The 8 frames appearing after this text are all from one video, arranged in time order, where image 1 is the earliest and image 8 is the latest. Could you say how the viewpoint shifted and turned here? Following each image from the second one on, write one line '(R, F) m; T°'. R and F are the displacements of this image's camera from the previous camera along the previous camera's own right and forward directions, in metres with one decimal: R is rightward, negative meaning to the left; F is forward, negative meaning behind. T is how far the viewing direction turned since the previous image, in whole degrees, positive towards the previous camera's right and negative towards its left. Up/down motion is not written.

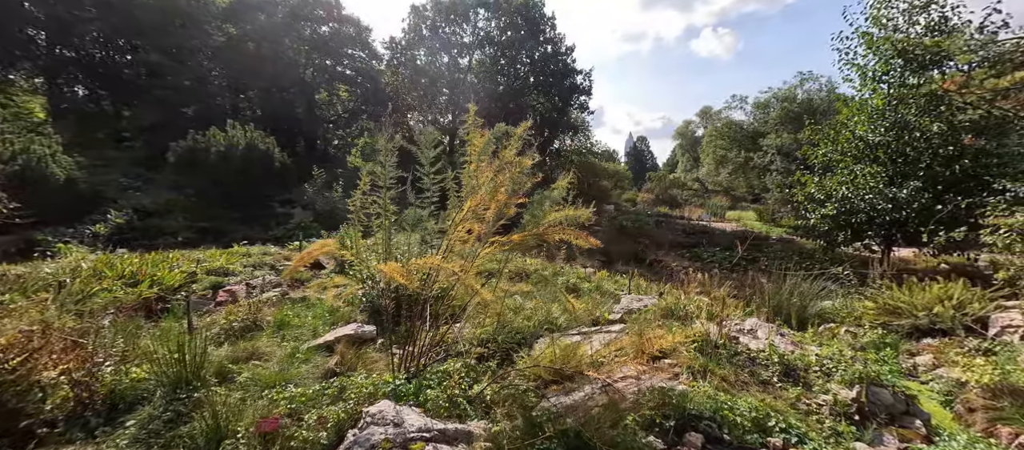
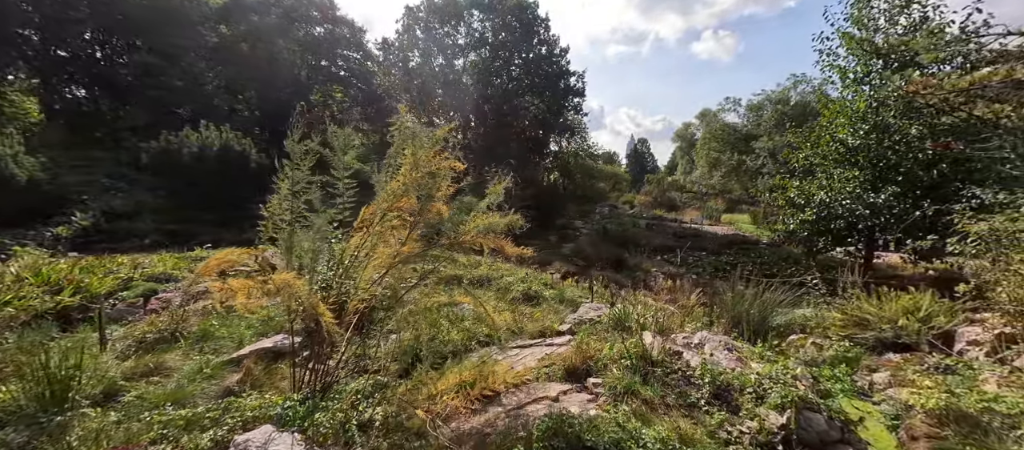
(+0.6, +0.2) m; 0°
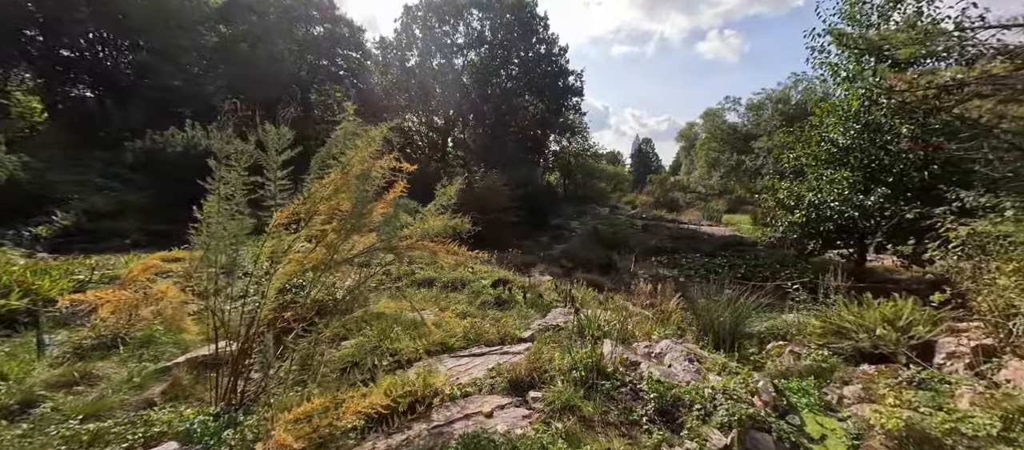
(+0.4, +0.2) m; -1°
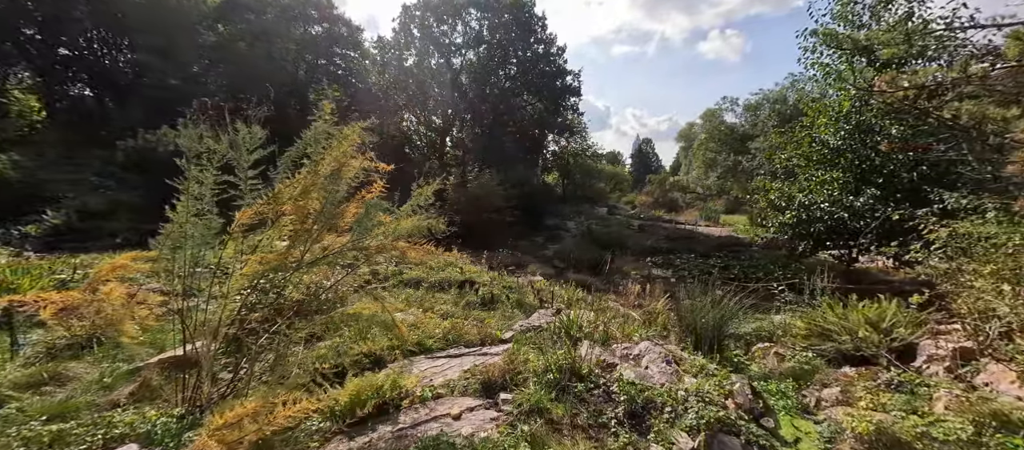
(+0.2, 0.0) m; 0°
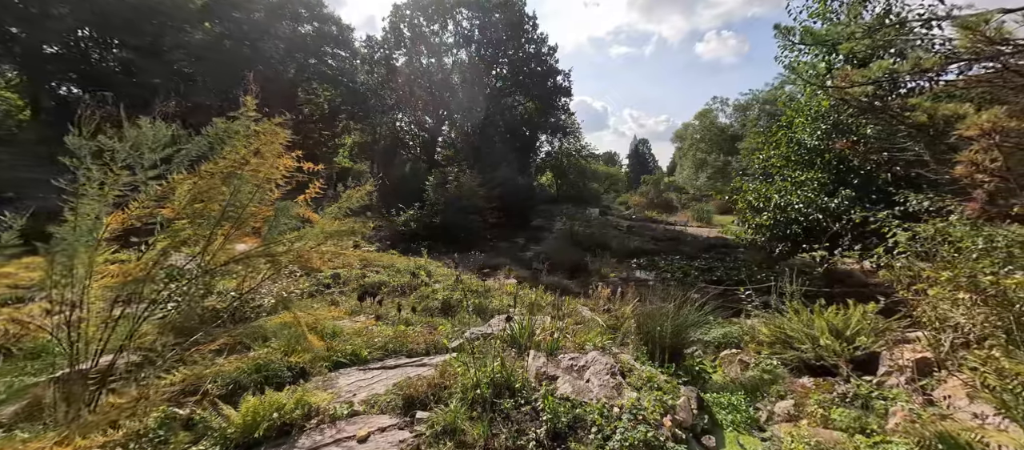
(+0.5, +0.2) m; 0°
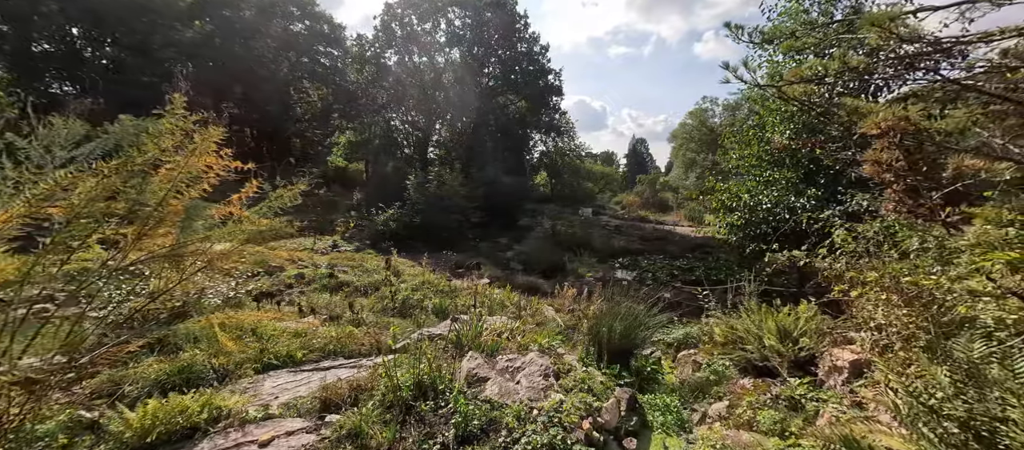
(+0.5, 0.0) m; 0°
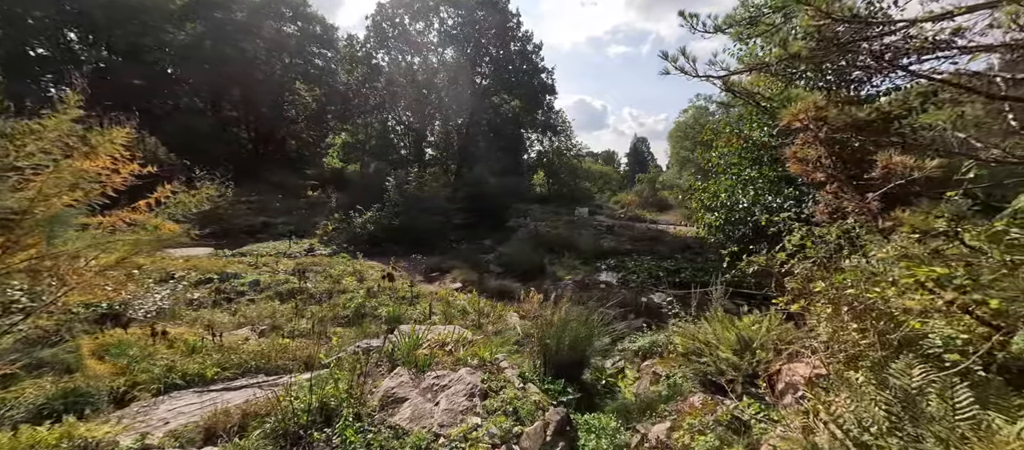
(+0.6, +0.3) m; 0°
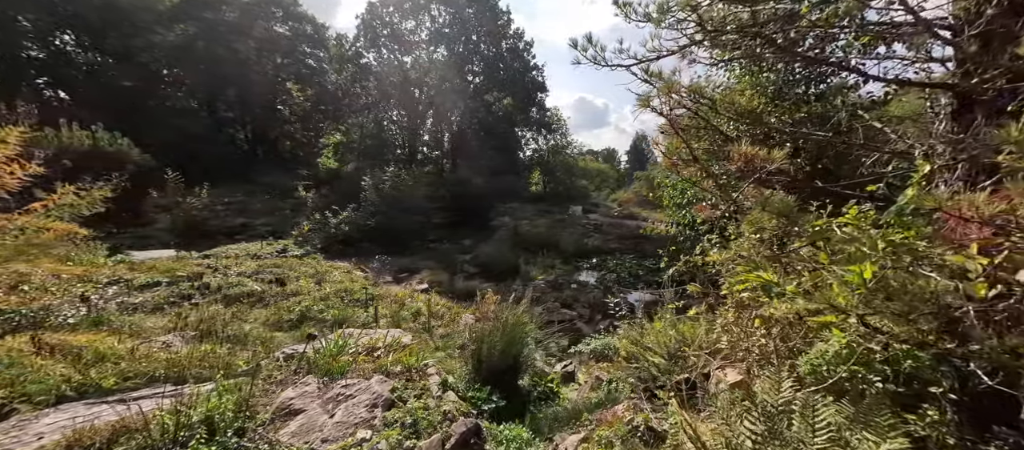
(+0.6, +0.2) m; 0°
